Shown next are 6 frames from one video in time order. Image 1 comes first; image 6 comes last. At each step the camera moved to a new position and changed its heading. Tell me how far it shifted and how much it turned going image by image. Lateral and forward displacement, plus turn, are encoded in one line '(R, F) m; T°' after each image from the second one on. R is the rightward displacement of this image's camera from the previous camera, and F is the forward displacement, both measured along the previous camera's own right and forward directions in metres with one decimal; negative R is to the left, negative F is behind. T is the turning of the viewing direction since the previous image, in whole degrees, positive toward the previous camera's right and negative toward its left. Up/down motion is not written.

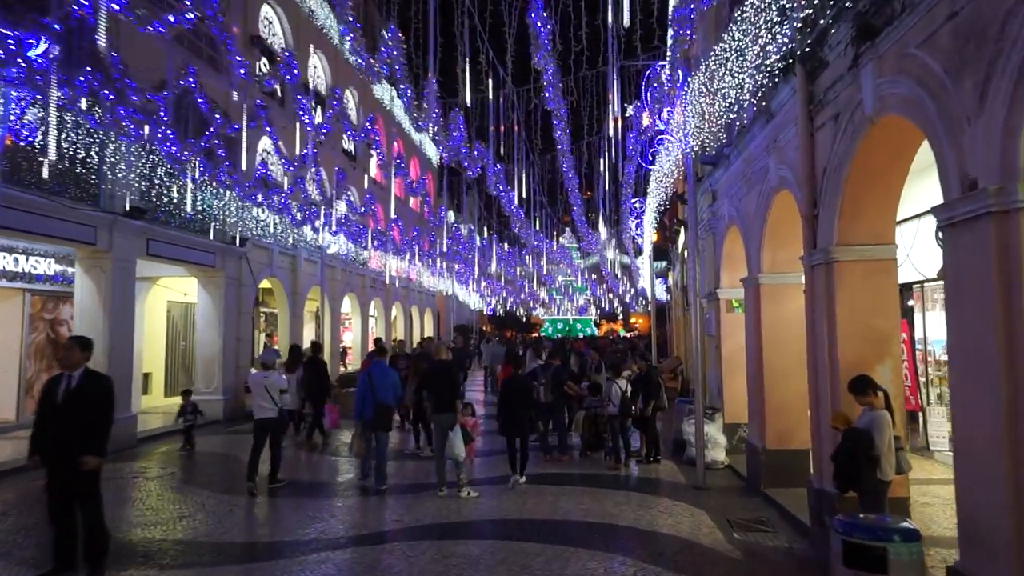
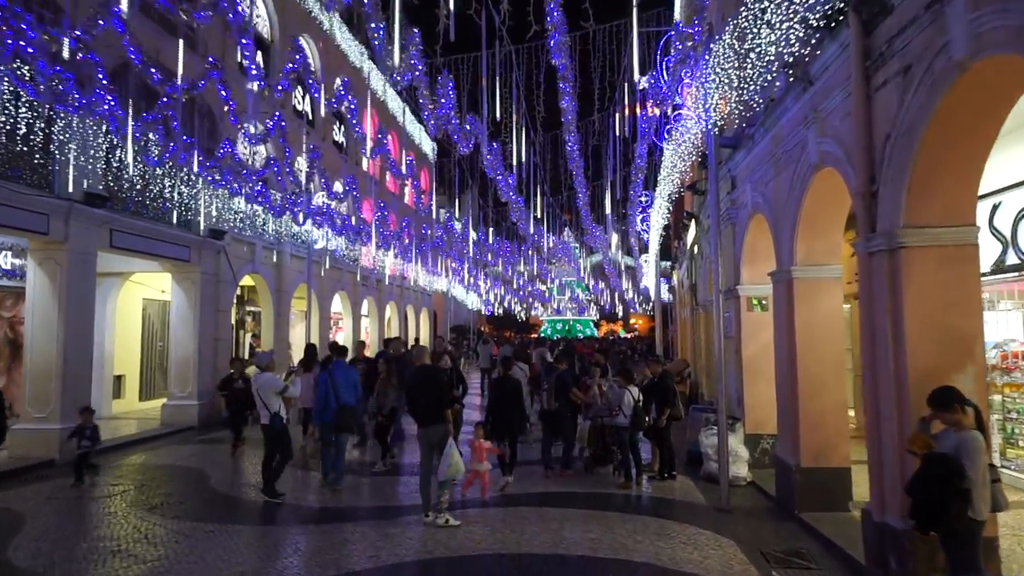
(0.0, +1.2) m; 0°
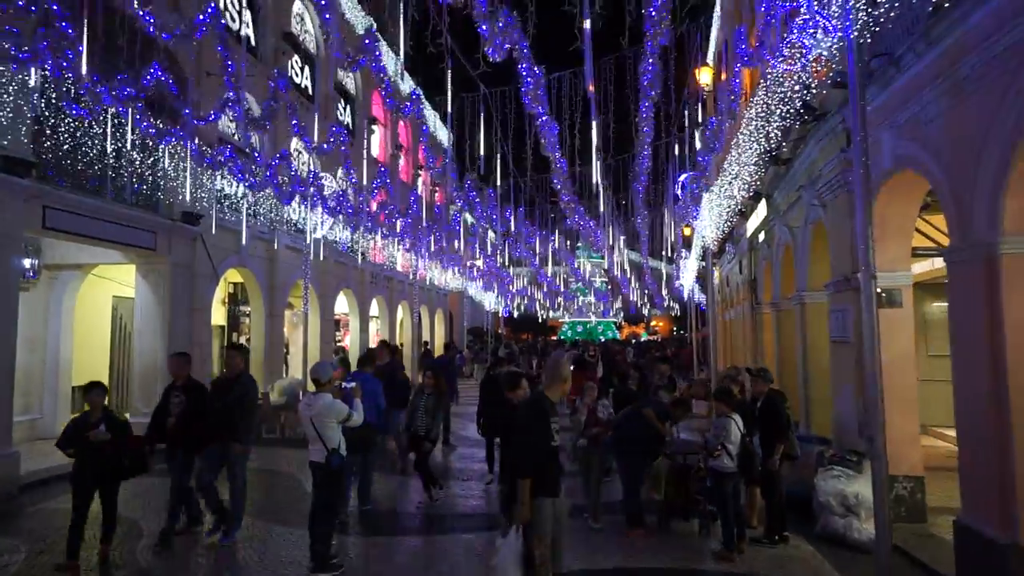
(-0.3, +2.8) m; -1°
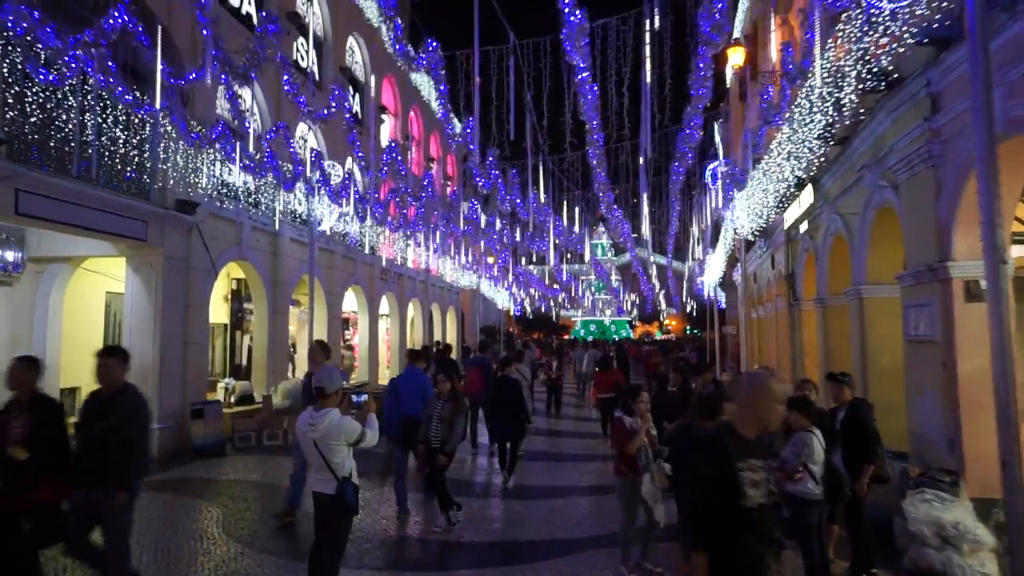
(-0.2, +1.1) m; -1°
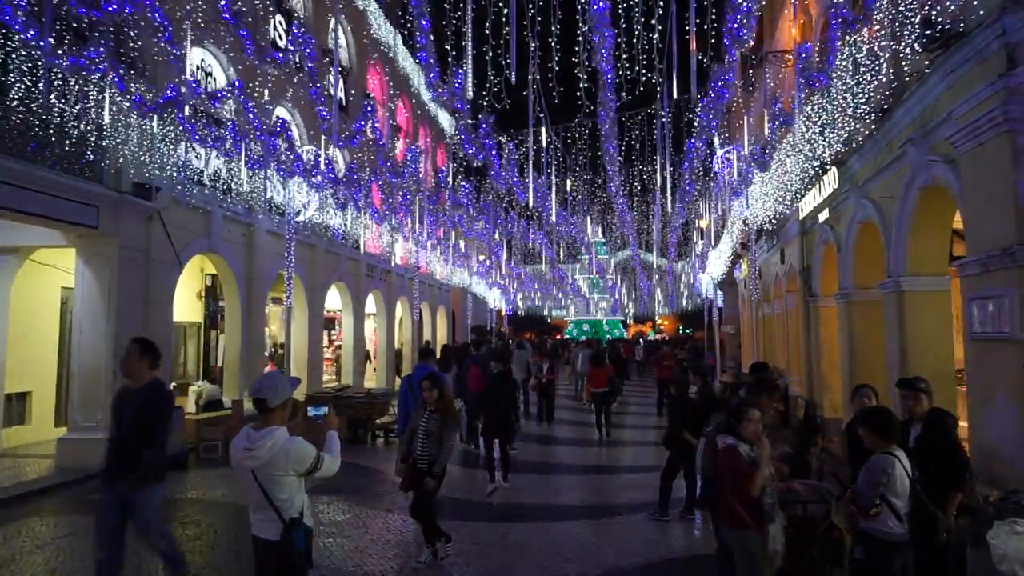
(-0.1, +1.2) m; +1°
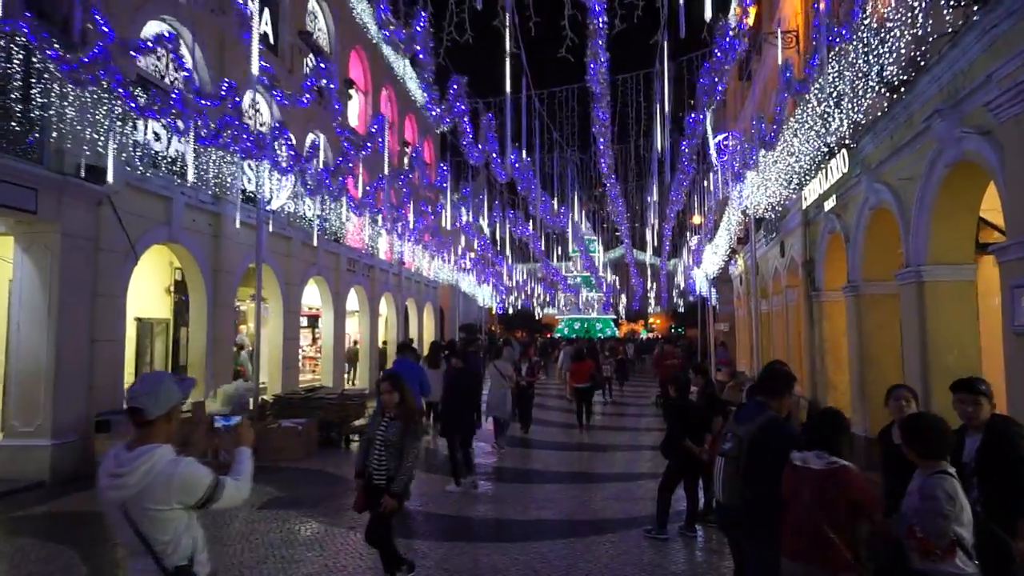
(+0.1, +0.9) m; +1°
